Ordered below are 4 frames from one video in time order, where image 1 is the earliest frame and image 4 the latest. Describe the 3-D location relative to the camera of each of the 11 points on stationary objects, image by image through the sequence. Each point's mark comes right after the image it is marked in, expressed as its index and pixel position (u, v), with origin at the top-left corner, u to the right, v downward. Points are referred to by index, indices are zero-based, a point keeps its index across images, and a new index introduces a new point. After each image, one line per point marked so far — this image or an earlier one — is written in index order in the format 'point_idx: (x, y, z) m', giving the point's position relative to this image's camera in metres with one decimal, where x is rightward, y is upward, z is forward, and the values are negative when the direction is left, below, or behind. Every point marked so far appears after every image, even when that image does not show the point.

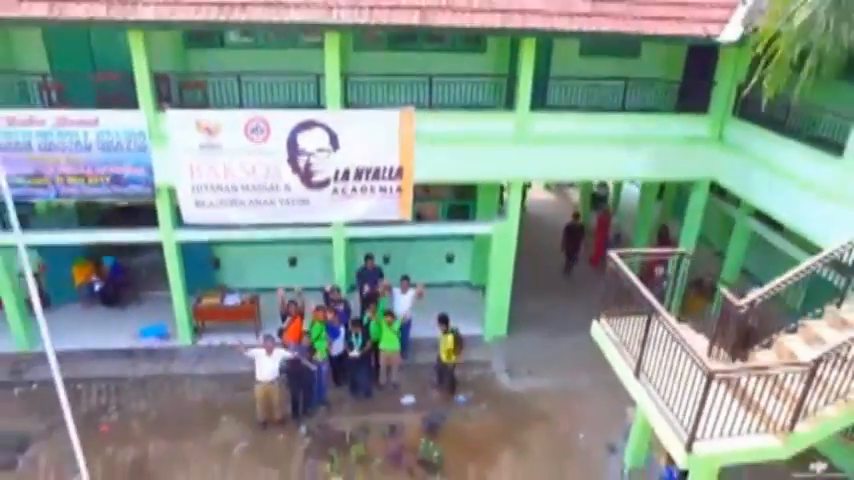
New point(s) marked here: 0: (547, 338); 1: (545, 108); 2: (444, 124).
0: (+1.8, -1.4, +10.0) m
1: (+1.6, +1.8, +8.7) m
2: (+0.2, +1.5, +8.5) m
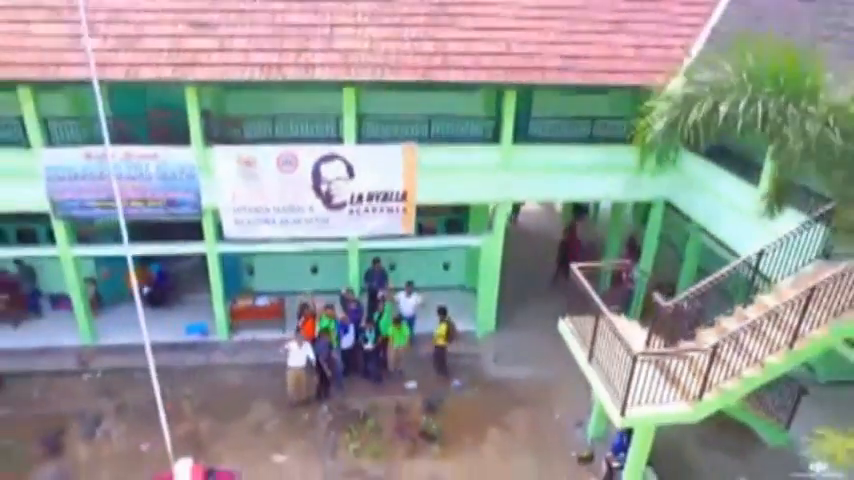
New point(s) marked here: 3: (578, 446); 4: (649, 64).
0: (+1.8, -1.6, +11.8) m
1: (+1.6, +1.6, +10.5) m
2: (+0.2, +1.3, +10.2) m
3: (+2.1, -2.9, +9.5) m
4: (+3.2, +2.6, +9.8) m
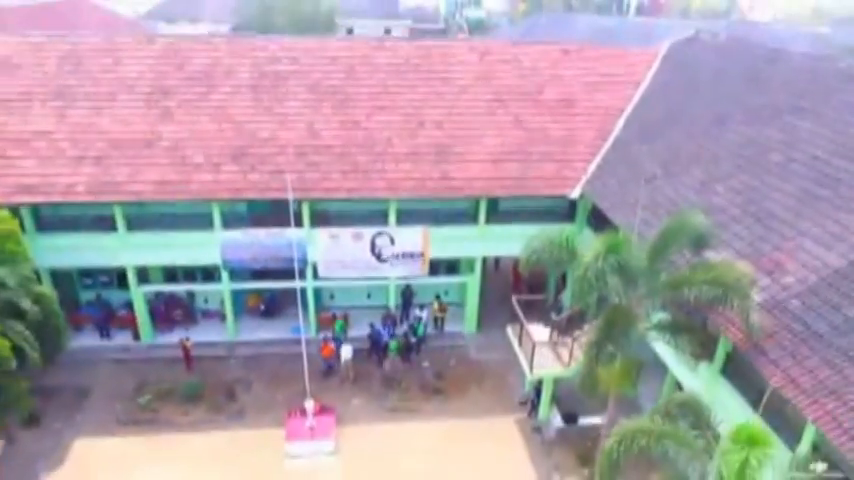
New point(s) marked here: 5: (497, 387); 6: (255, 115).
0: (+2.1, -2.7, +19.4) m
1: (+1.8, +0.5, +18.1) m
2: (+0.4, +0.3, +17.8) m
3: (+2.3, -4.0, +17.1) m
4: (+3.4, +1.5, +17.4) m
5: (+1.8, -3.8, +17.4) m
6: (-4.5, +3.3, +17.6) m
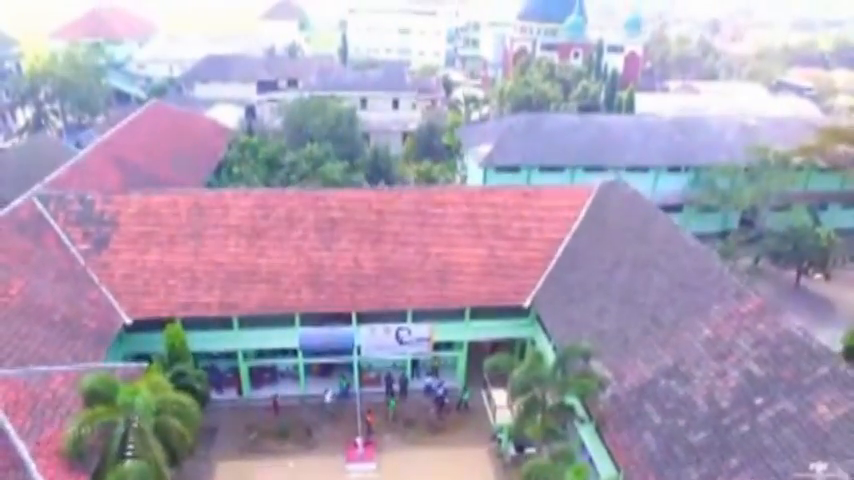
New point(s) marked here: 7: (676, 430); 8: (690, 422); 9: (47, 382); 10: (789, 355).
0: (+2.3, -6.4, +28.9) m
1: (+2.0, -3.2, +27.6) m
2: (+0.6, -3.4, +27.4) m
3: (+2.5, -7.7, +26.6) m
4: (+3.6, -2.2, +26.9) m
5: (+2.0, -7.5, +27.0) m
6: (-4.3, -0.4, +27.1) m
7: (+6.7, -5.1, +17.9) m
8: (+7.0, -4.9, +17.9) m
9: (-10.8, -4.0, +19.1) m
10: (+9.5, -3.0, +17.6) m
